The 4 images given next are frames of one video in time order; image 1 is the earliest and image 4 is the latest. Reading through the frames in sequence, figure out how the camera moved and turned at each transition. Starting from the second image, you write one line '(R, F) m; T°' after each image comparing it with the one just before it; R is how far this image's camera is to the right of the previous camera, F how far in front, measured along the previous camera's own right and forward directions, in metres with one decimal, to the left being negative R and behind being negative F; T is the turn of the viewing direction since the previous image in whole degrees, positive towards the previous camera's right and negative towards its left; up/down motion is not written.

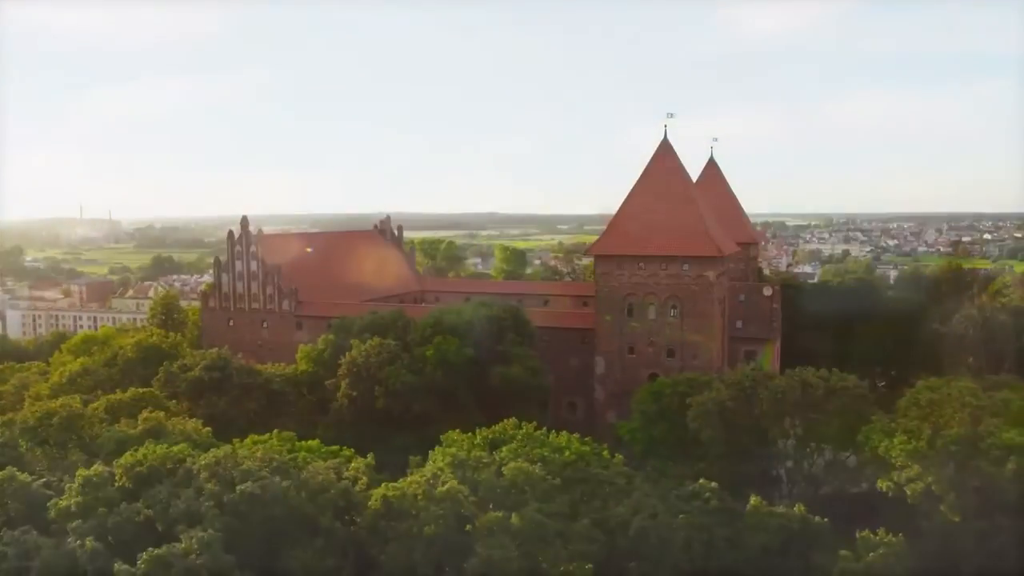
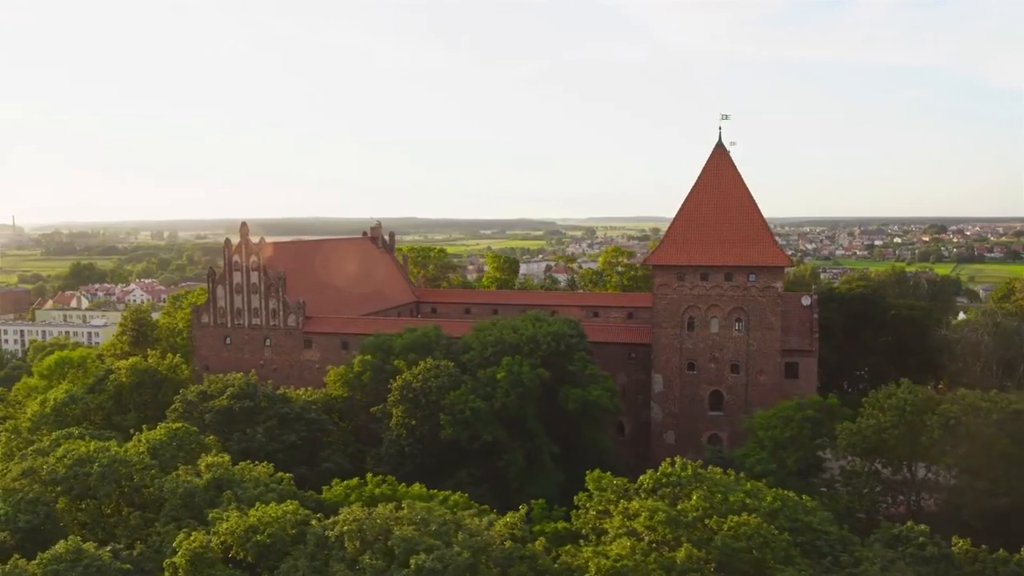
(-6.3, +3.8) m; +6°
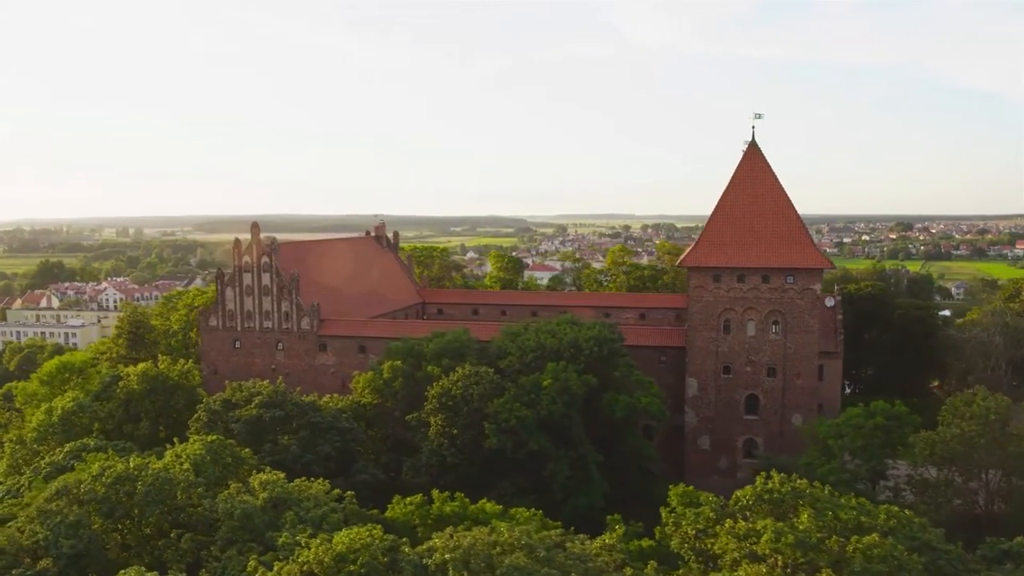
(-2.9, +1.3) m; +2°
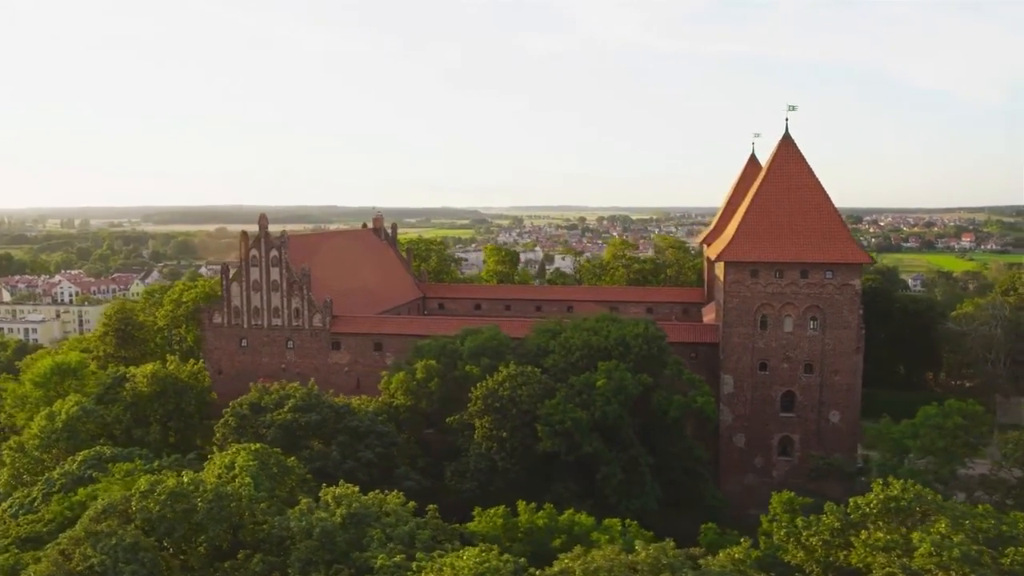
(-3.6, +1.6) m; +3°
